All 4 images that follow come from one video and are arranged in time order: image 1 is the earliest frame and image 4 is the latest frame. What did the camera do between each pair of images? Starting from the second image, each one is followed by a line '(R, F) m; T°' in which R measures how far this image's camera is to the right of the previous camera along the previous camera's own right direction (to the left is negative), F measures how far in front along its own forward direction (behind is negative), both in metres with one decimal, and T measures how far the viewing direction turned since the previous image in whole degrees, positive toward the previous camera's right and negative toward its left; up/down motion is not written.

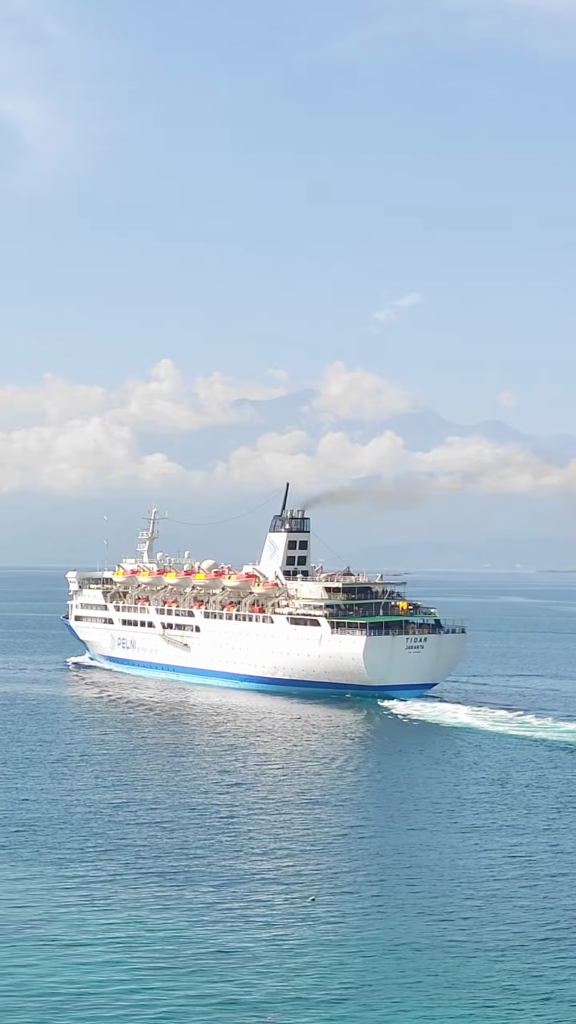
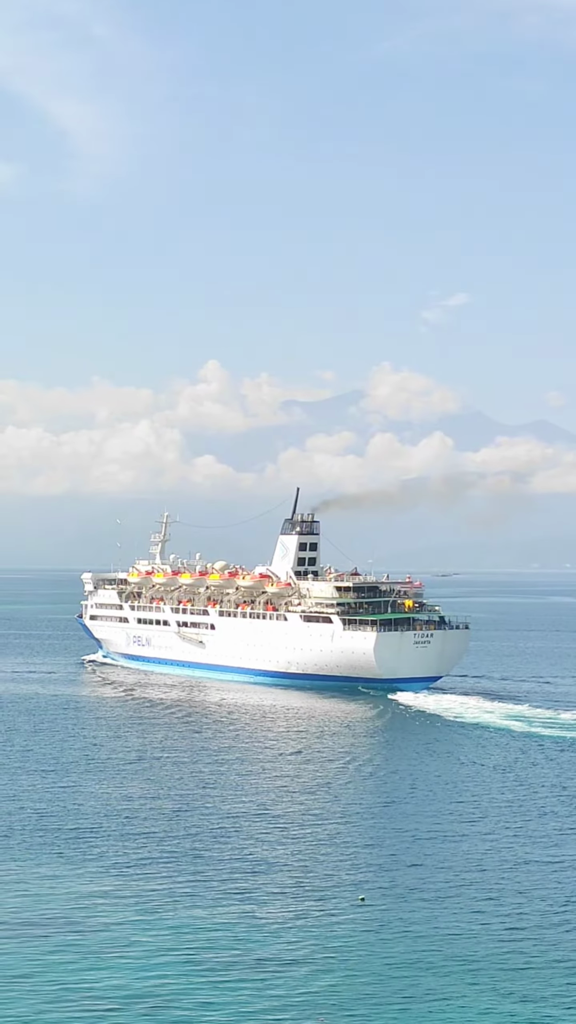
(+4.7, -6.2) m; -2°
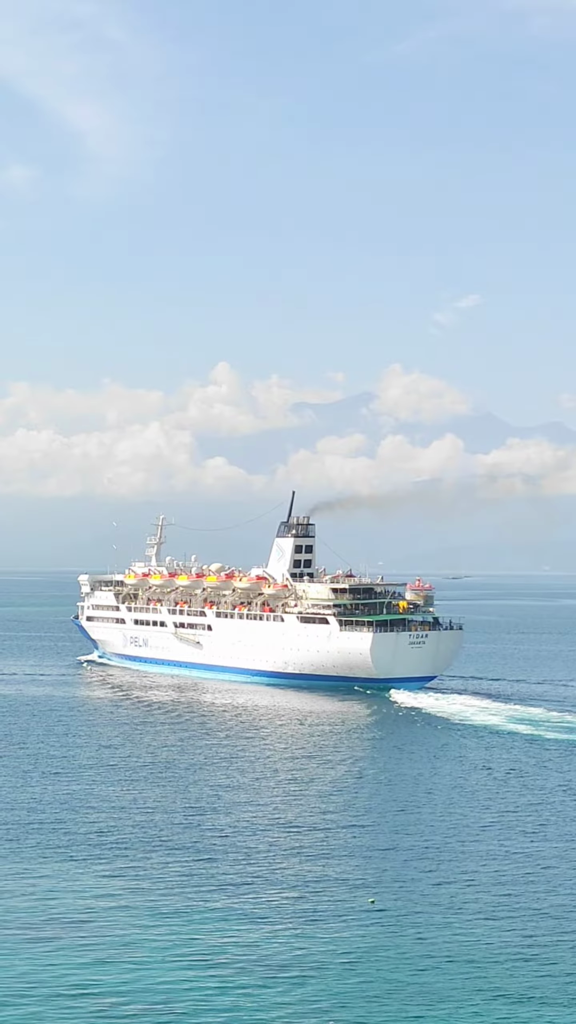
(+1.9, -2.3) m; -1°
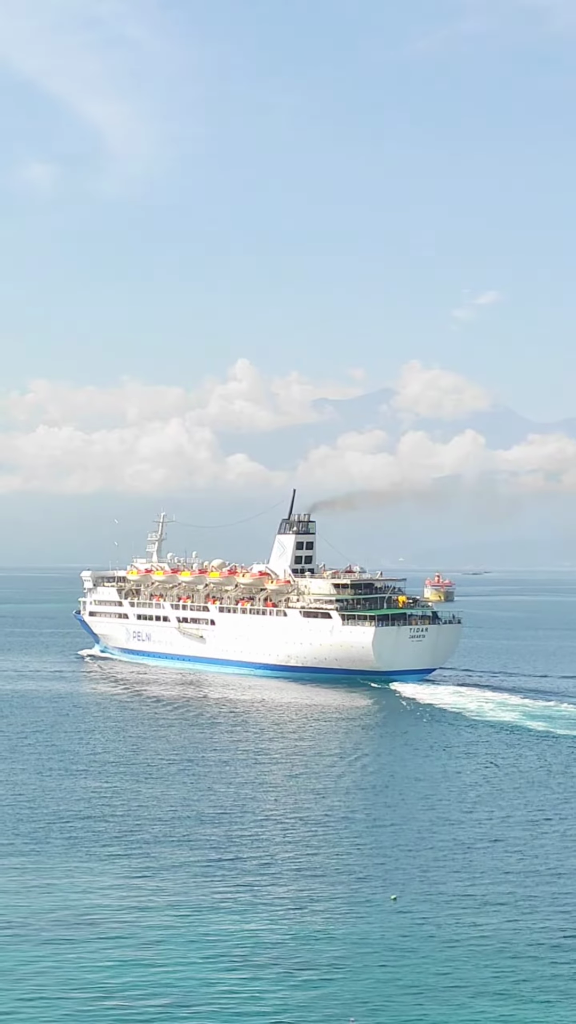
(+1.3, -1.8) m; -1°
